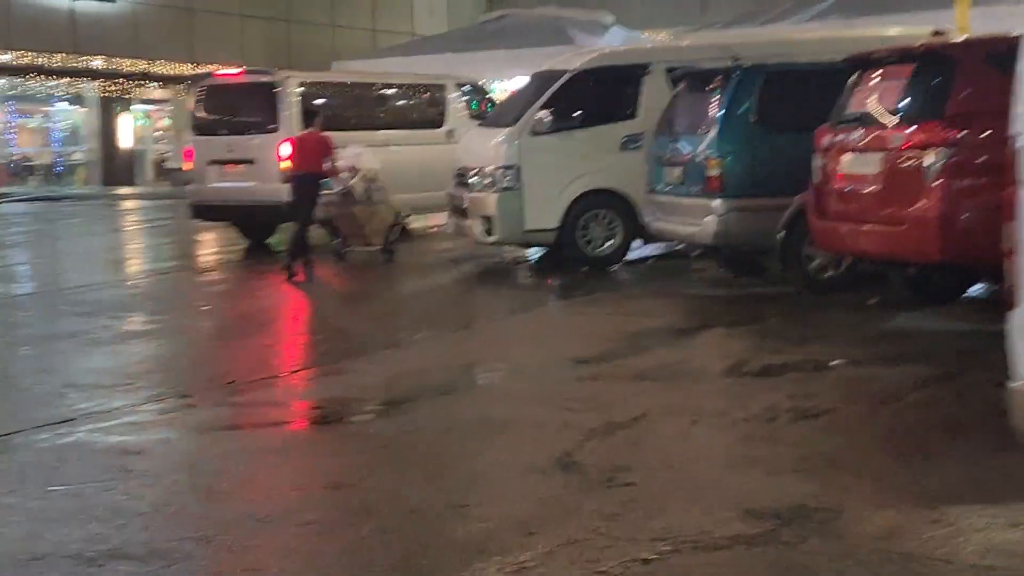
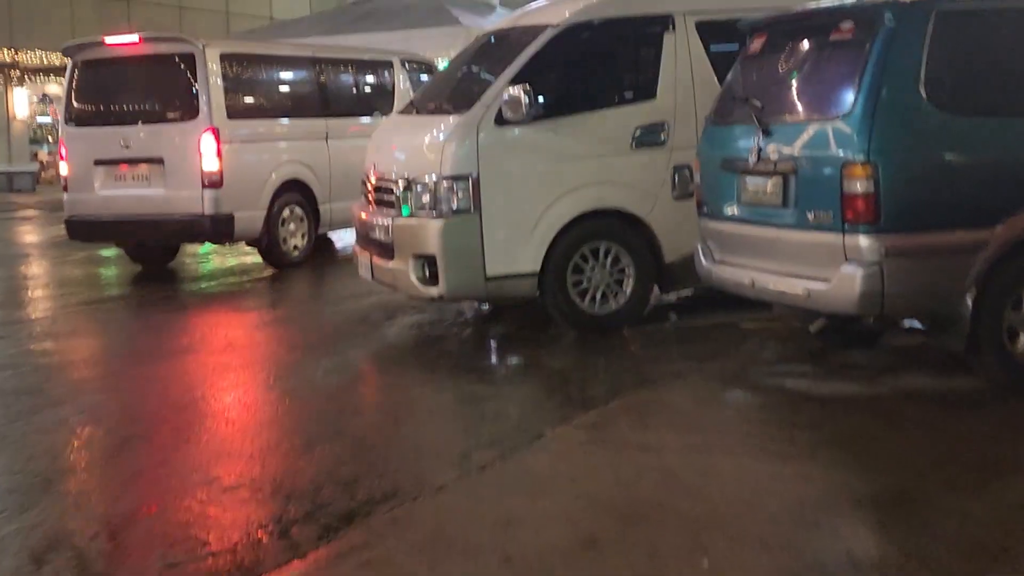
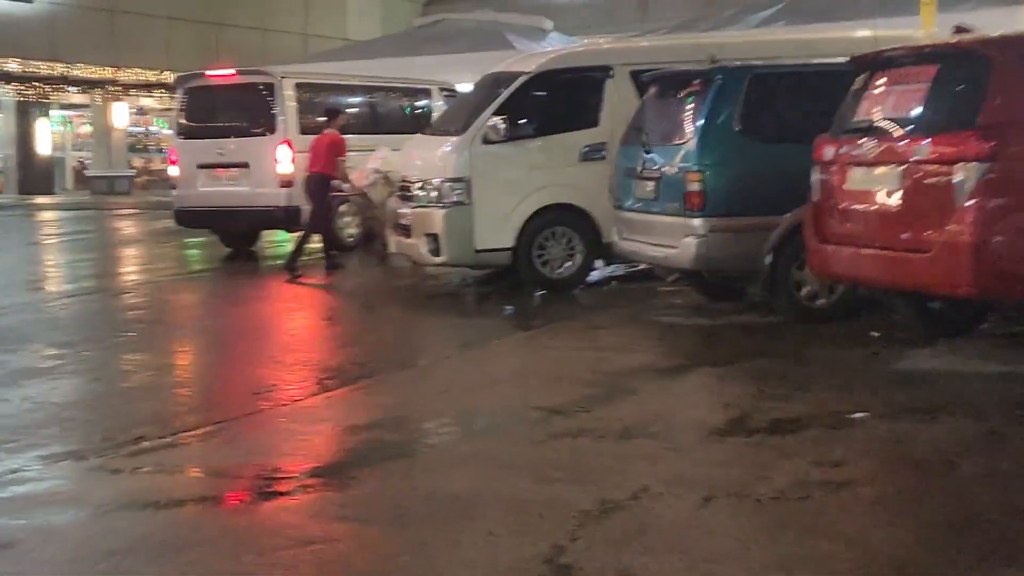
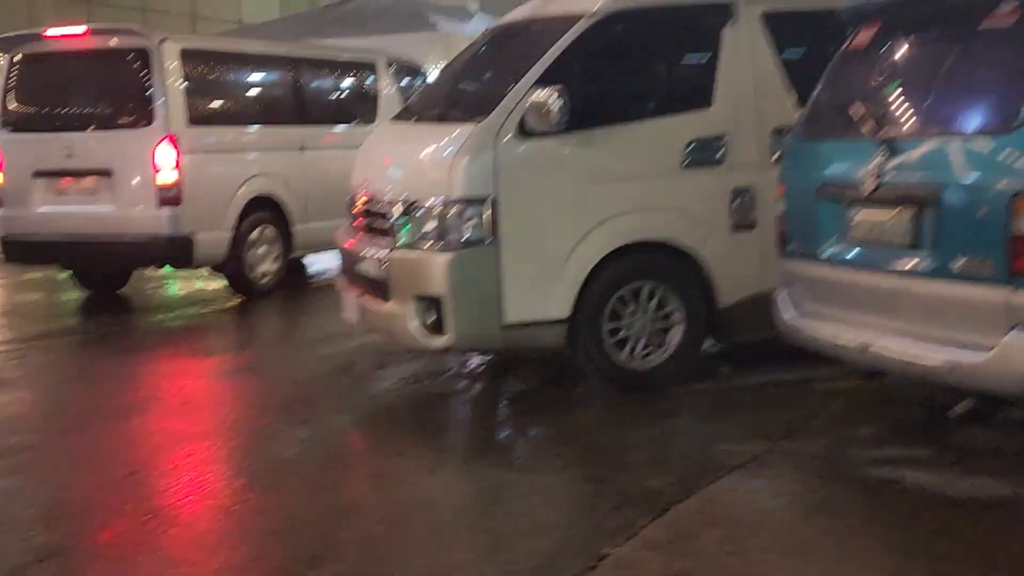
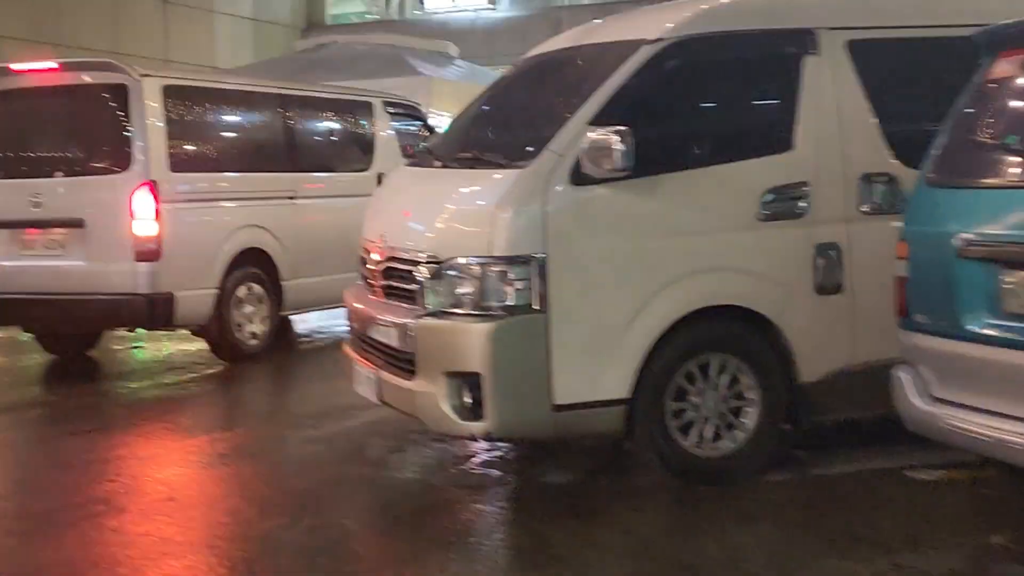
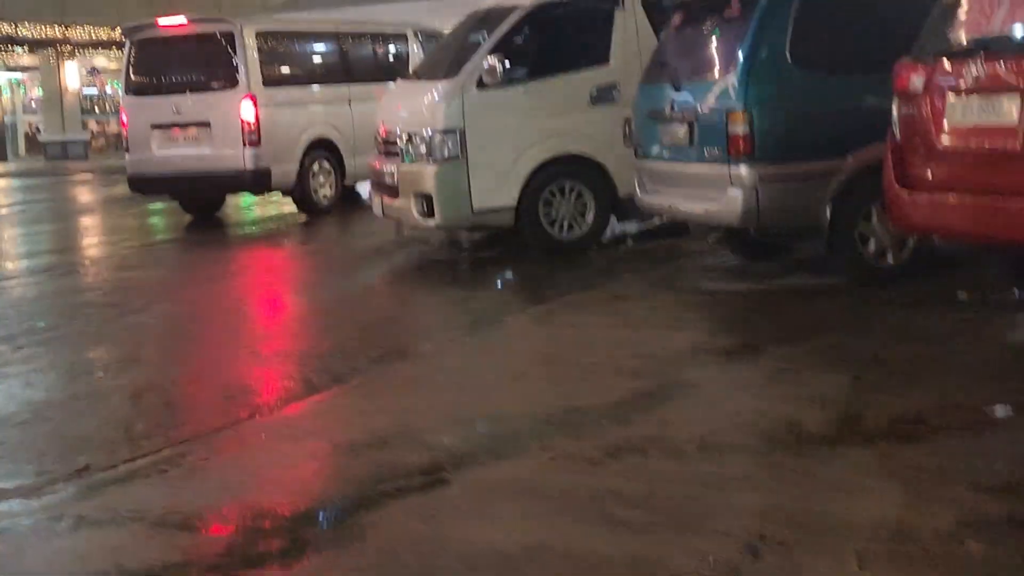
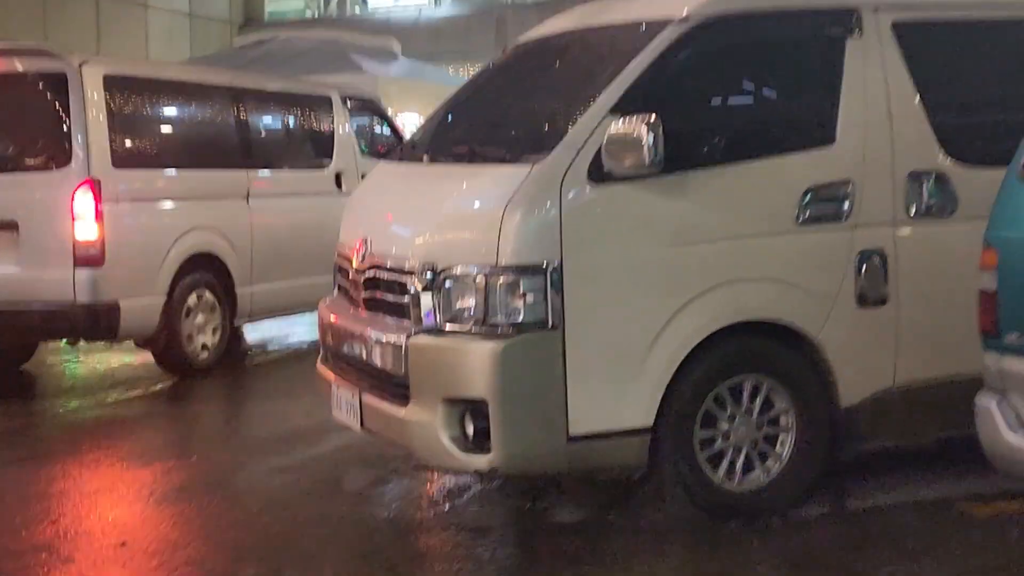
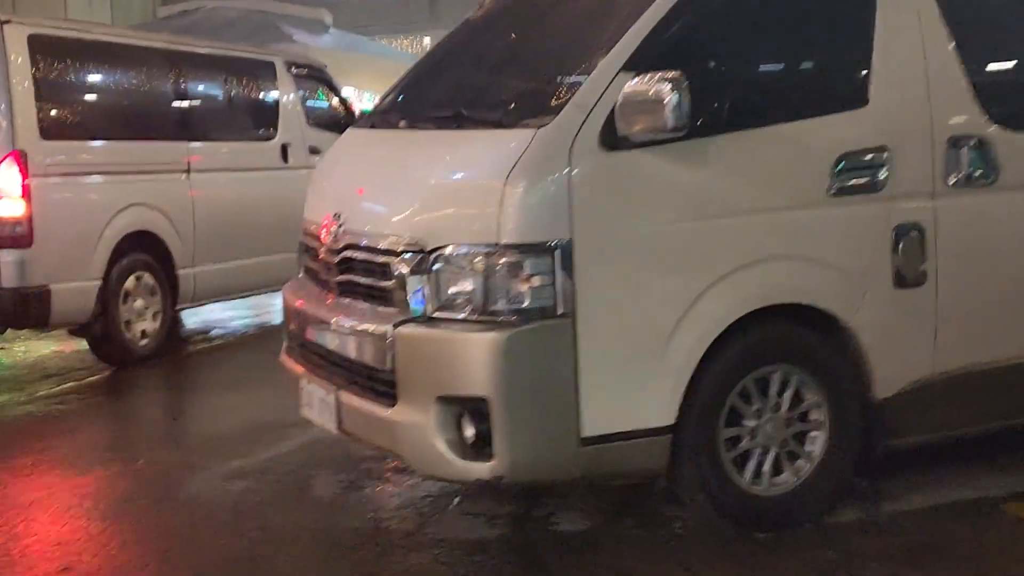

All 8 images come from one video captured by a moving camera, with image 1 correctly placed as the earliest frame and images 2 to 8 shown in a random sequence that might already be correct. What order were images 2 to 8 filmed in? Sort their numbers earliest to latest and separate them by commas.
3, 6, 2, 4, 5, 7, 8
